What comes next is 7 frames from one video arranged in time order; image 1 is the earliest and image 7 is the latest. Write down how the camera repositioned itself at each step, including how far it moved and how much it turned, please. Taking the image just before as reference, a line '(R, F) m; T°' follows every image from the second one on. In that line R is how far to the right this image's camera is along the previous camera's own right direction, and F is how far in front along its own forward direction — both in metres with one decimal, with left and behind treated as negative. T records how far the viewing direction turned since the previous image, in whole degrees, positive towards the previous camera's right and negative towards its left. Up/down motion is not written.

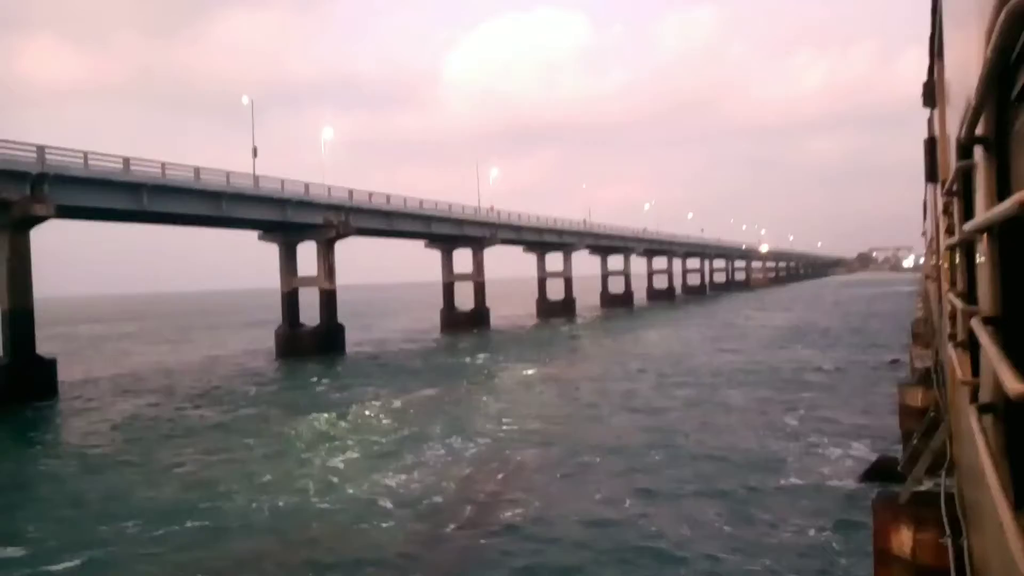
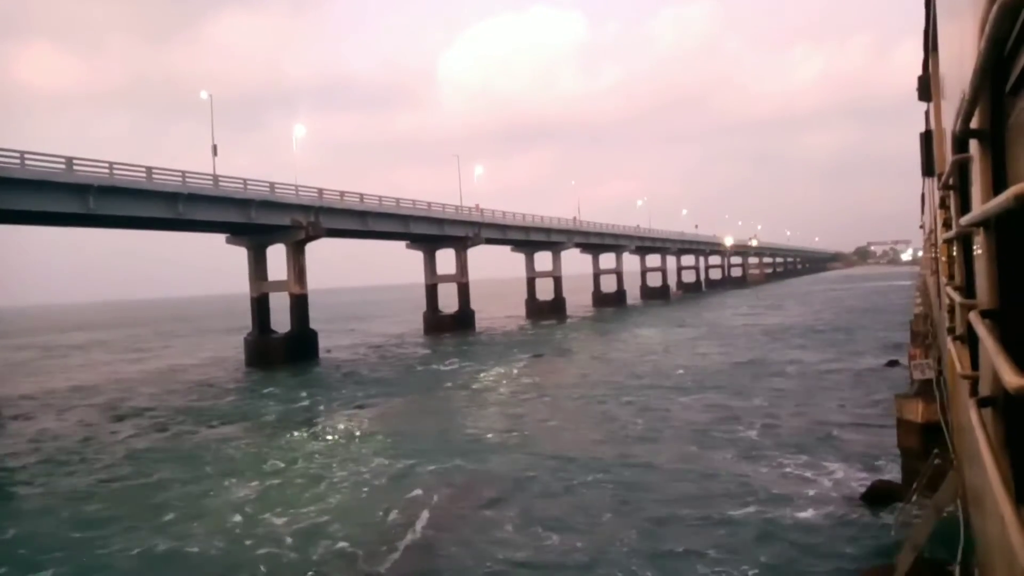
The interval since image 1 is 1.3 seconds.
(+0.8, +1.5) m; 0°
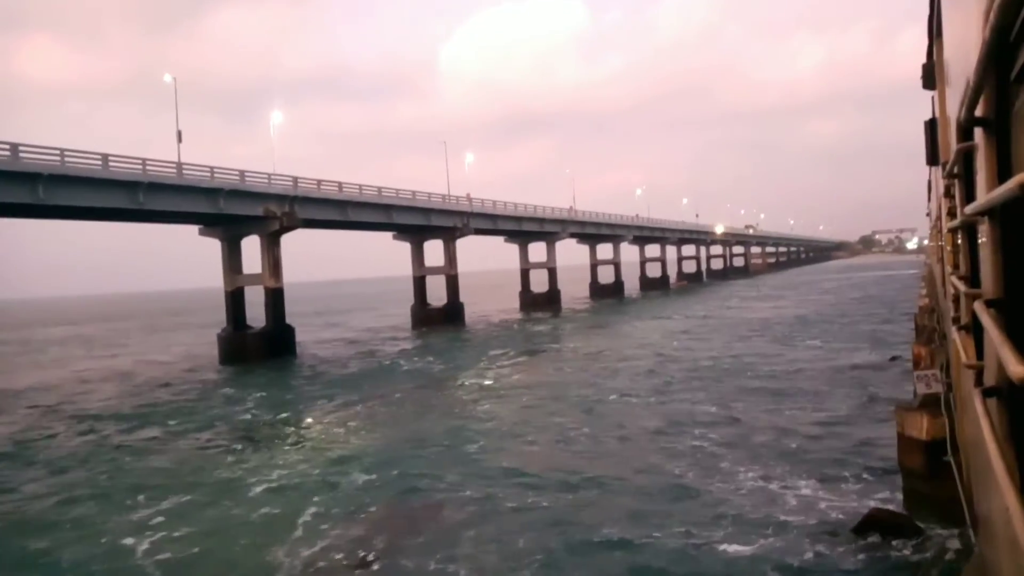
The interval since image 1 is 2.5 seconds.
(+0.8, +1.4) m; 0°
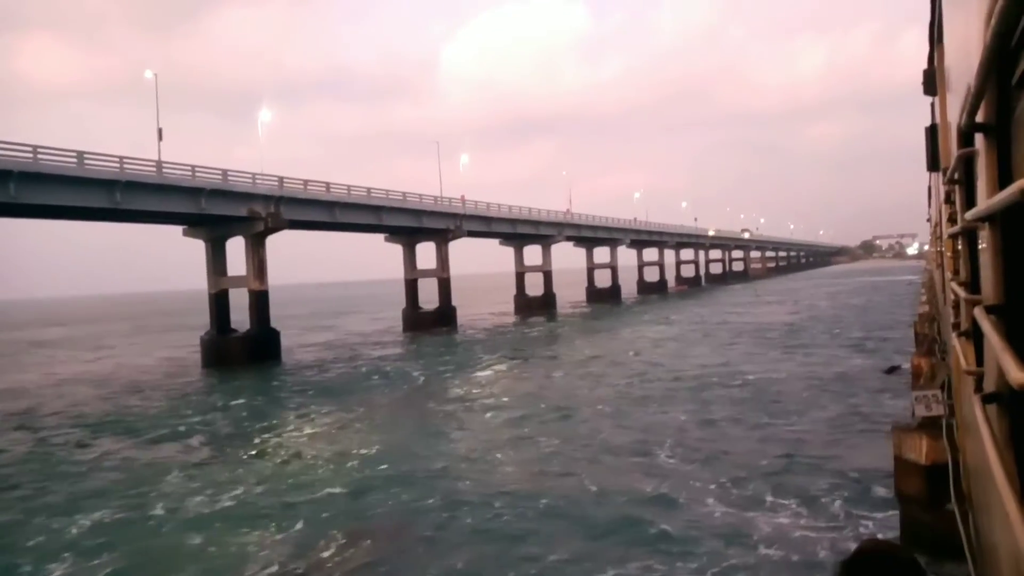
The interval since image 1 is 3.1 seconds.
(+0.4, +0.7) m; 0°
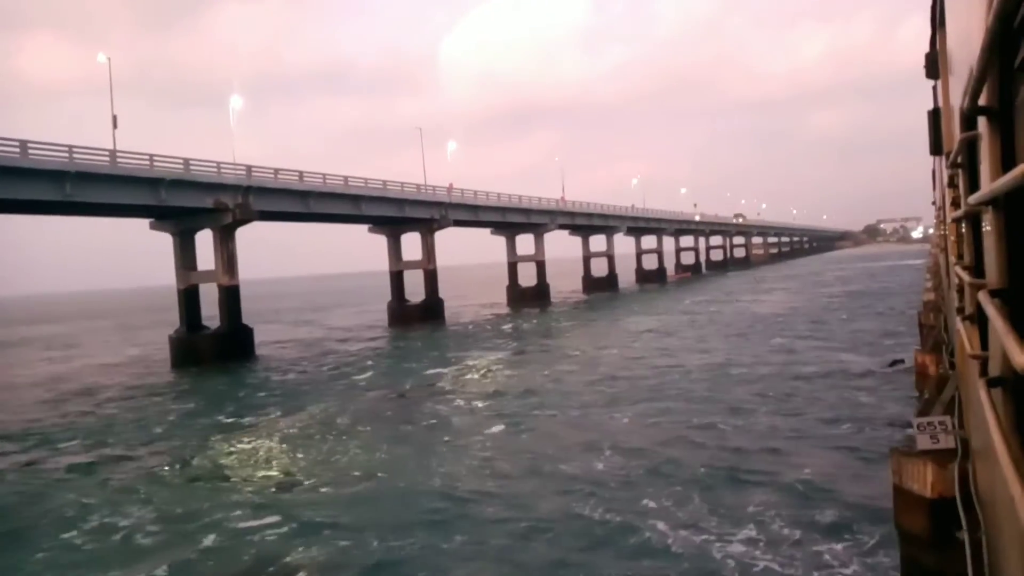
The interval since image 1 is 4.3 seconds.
(+0.8, +1.4) m; 0°
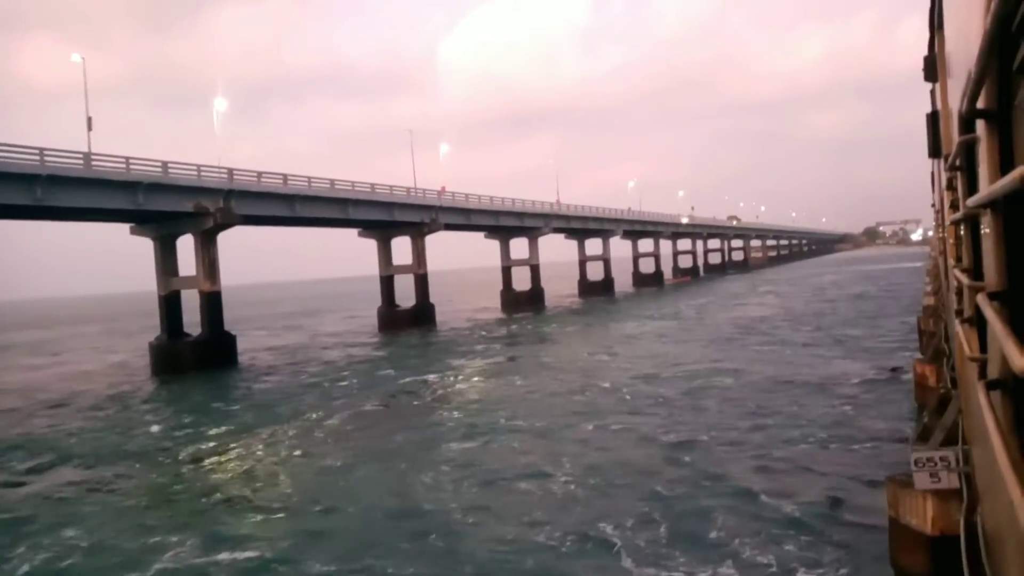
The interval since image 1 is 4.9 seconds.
(+0.4, +0.7) m; 0°
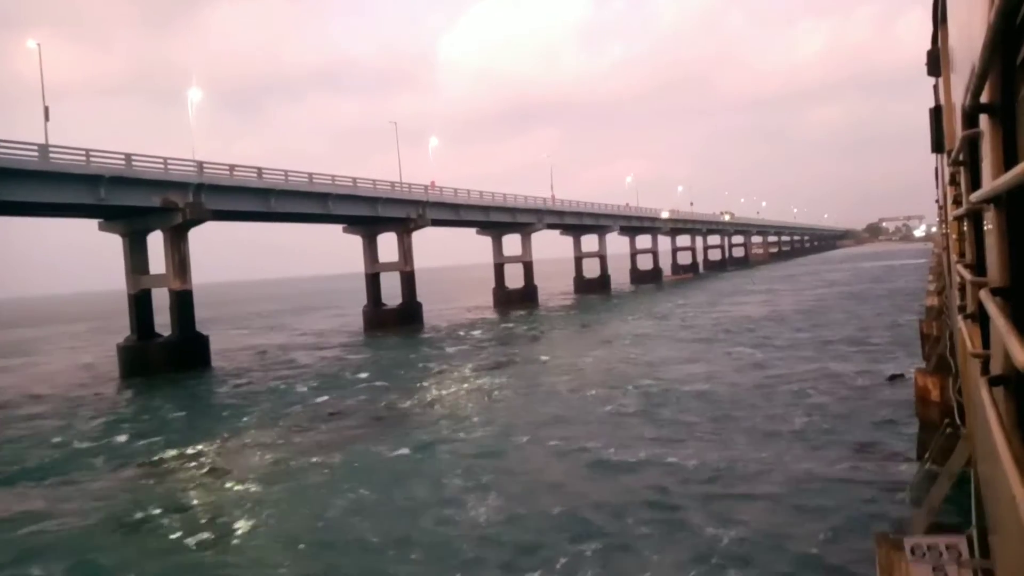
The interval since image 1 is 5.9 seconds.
(+0.7, +1.2) m; 0°
